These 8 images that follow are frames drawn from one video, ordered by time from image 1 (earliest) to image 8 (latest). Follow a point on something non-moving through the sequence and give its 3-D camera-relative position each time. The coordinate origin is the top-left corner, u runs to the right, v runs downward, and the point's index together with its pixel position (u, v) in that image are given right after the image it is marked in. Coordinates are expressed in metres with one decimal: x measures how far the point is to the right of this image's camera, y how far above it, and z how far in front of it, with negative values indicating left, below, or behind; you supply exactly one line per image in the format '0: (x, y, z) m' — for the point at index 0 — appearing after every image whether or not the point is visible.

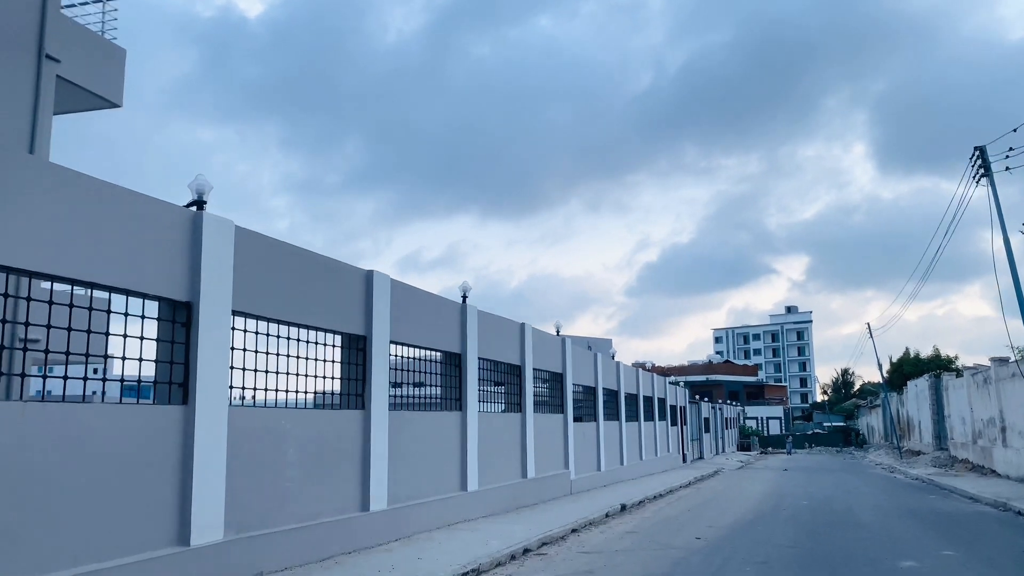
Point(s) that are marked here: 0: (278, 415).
0: (-2.6, -1.4, +9.4) m
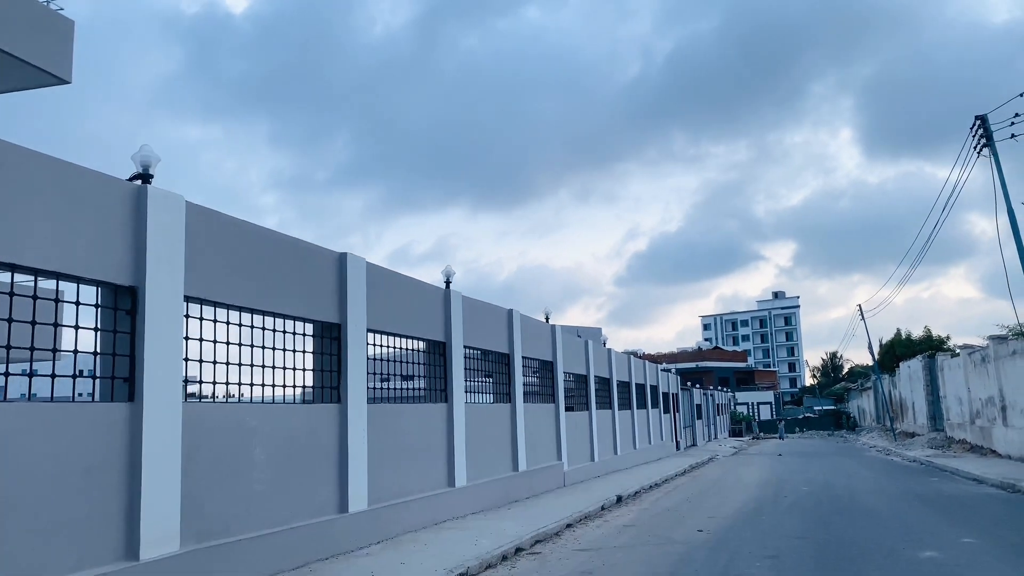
0: (-2.7, -1.2, +8.5) m
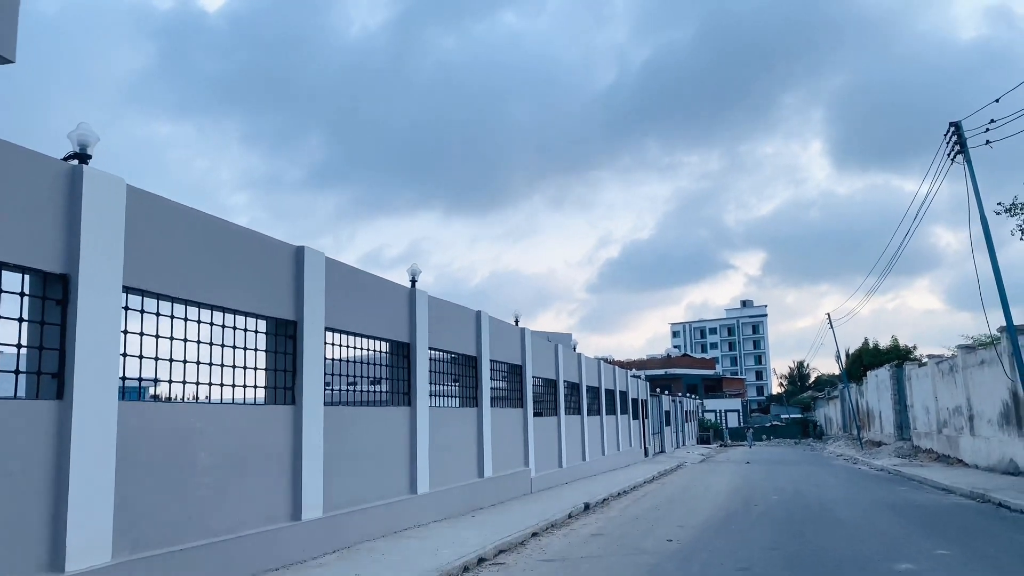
0: (-3.1, -1.2, +8.0) m
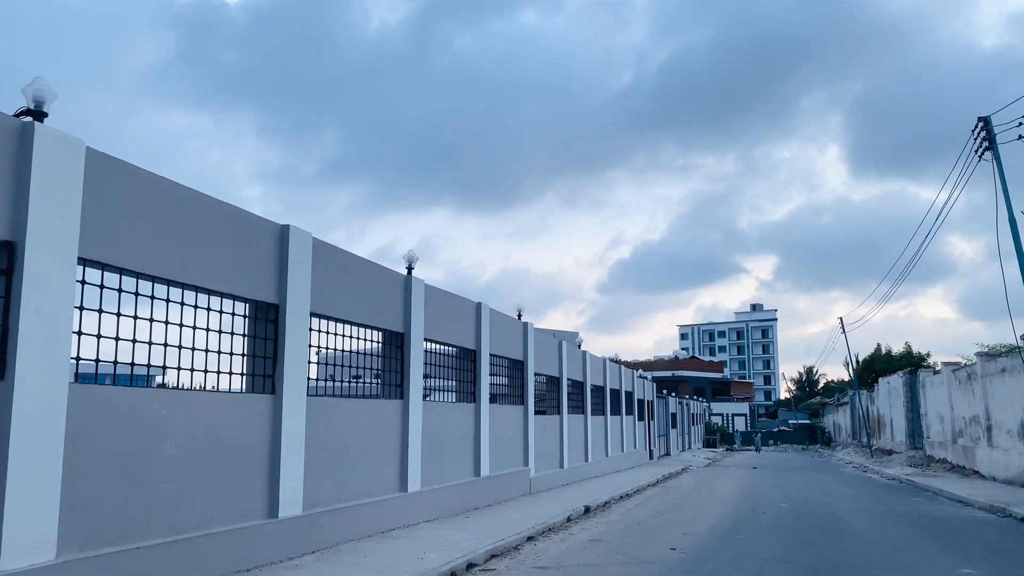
0: (-3.1, -0.9, +7.3) m
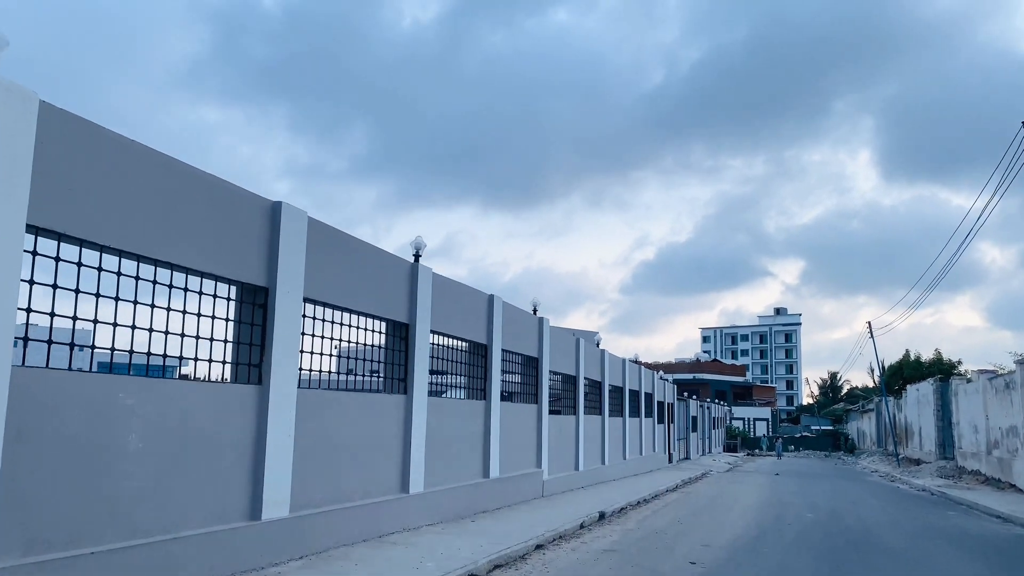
0: (-3.1, -0.7, +6.6) m
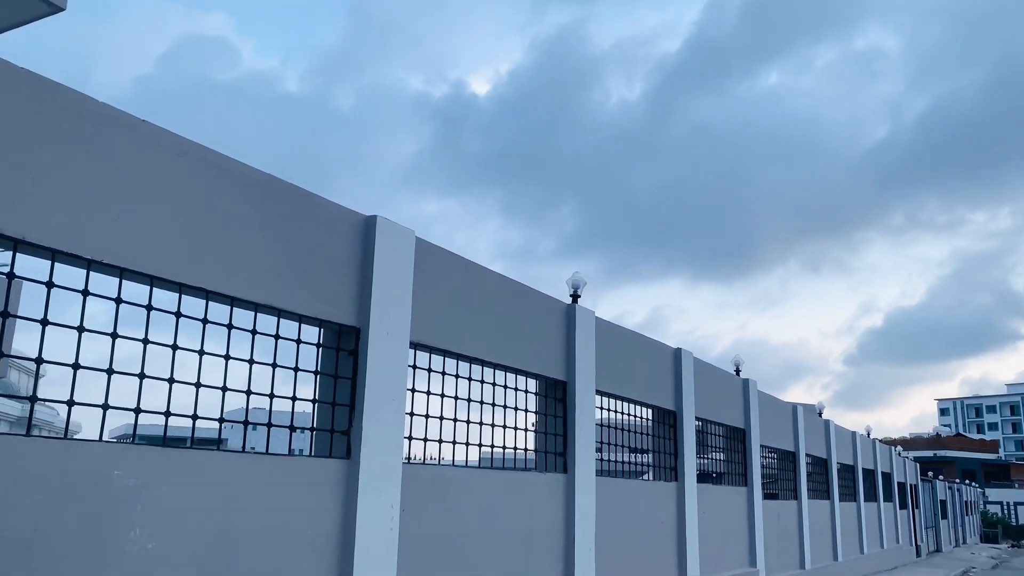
0: (-2.2, -0.9, +4.7) m
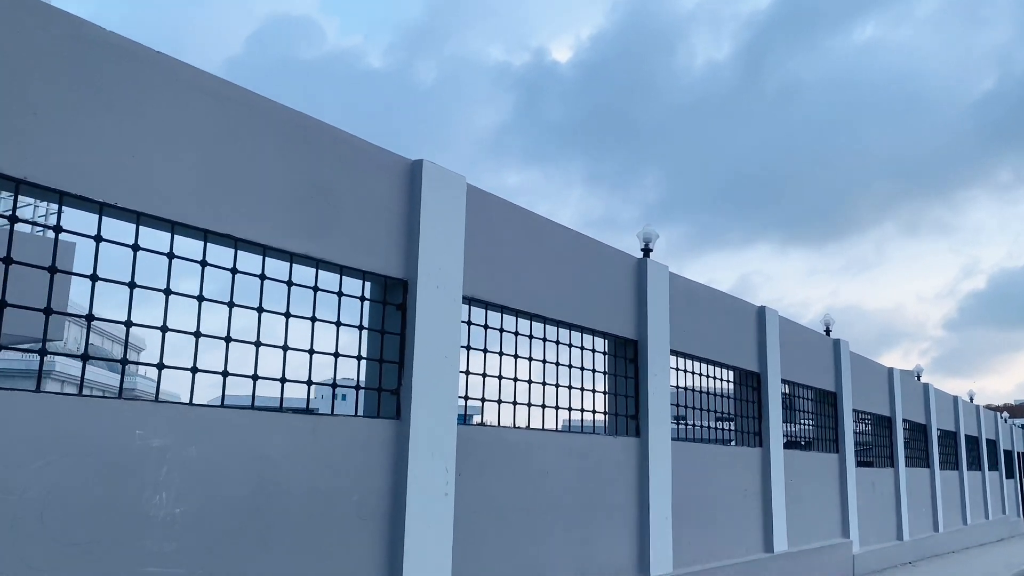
0: (-2.0, -0.7, +4.4) m
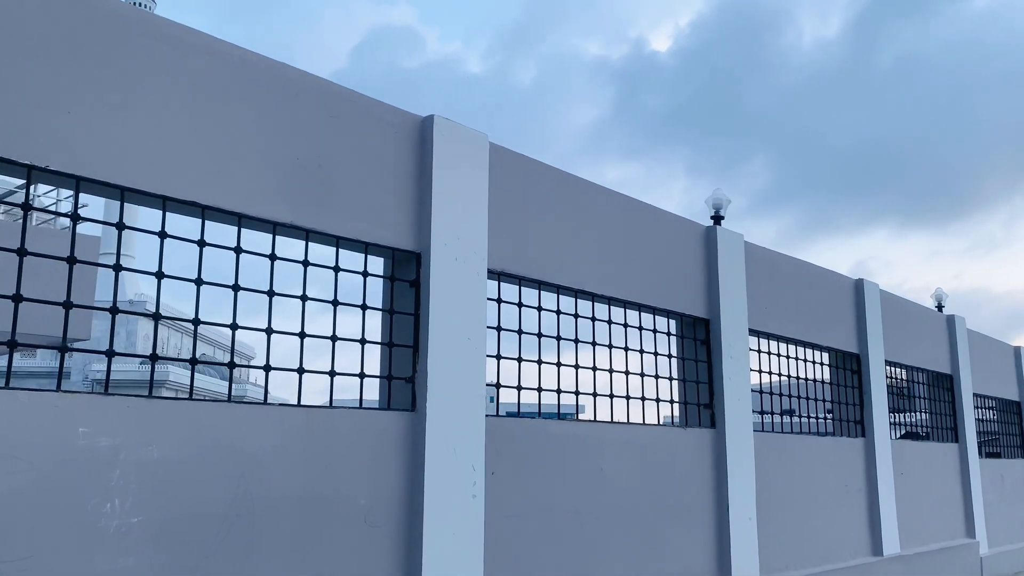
0: (-1.9, -0.6, +3.8) m
